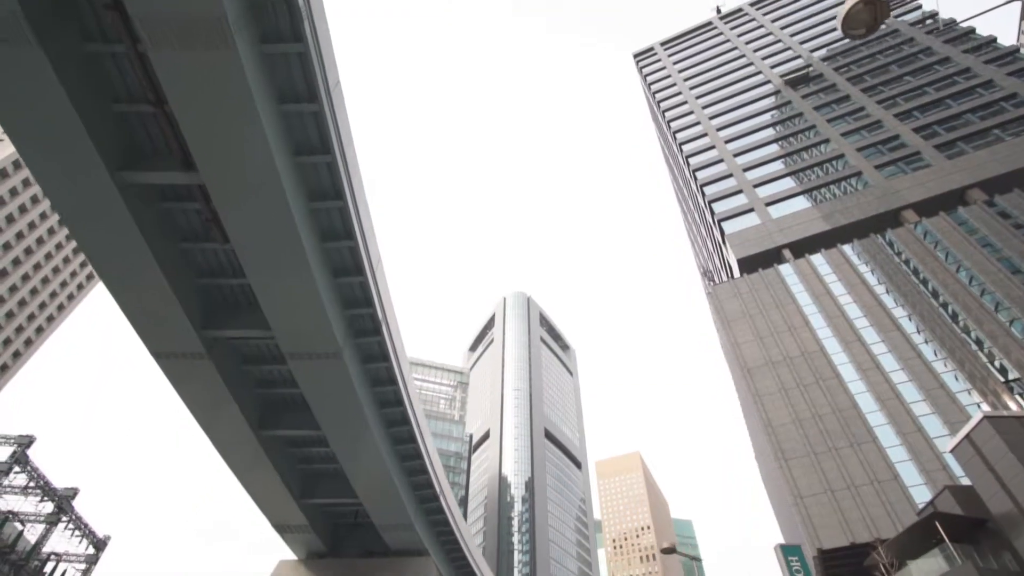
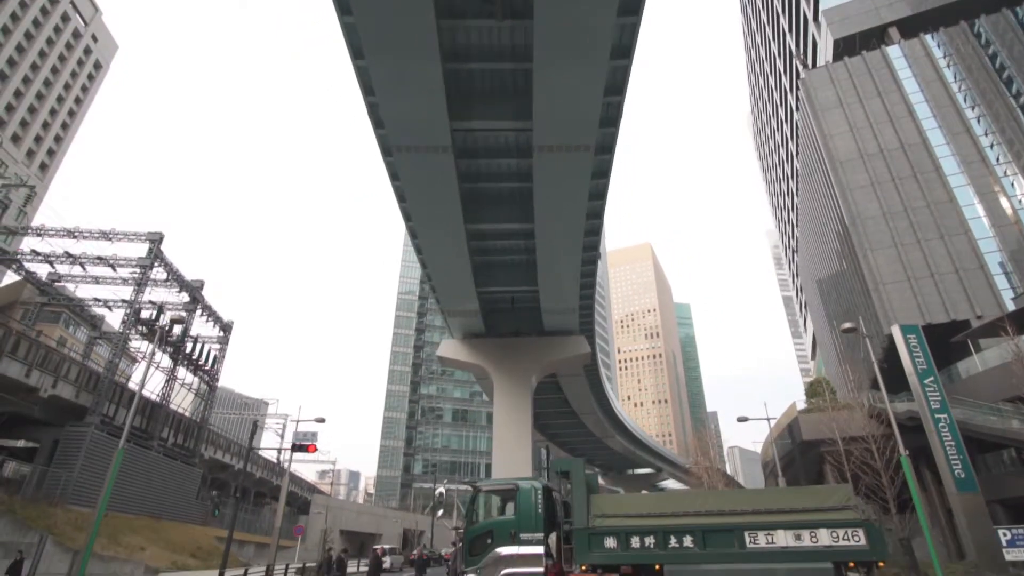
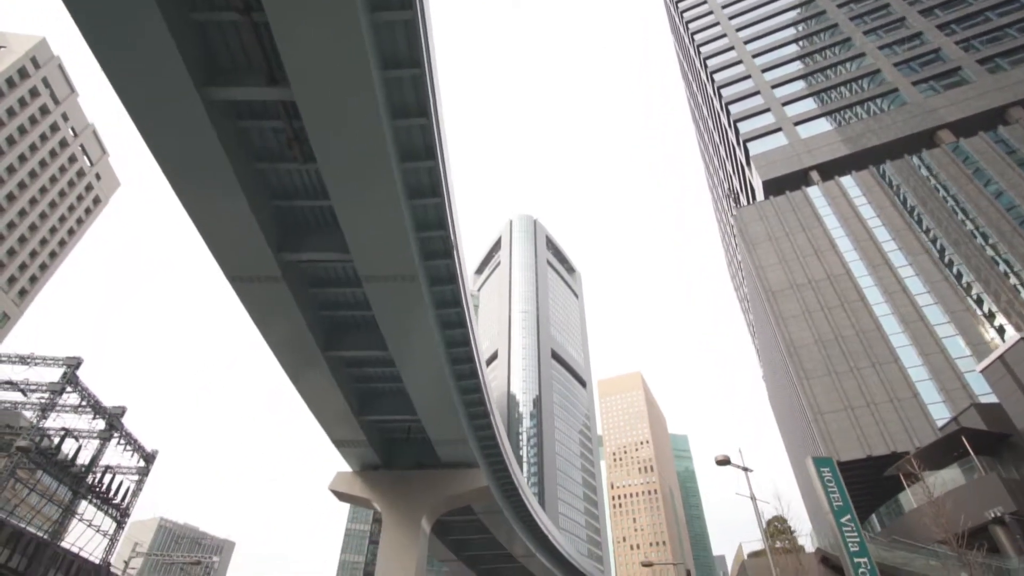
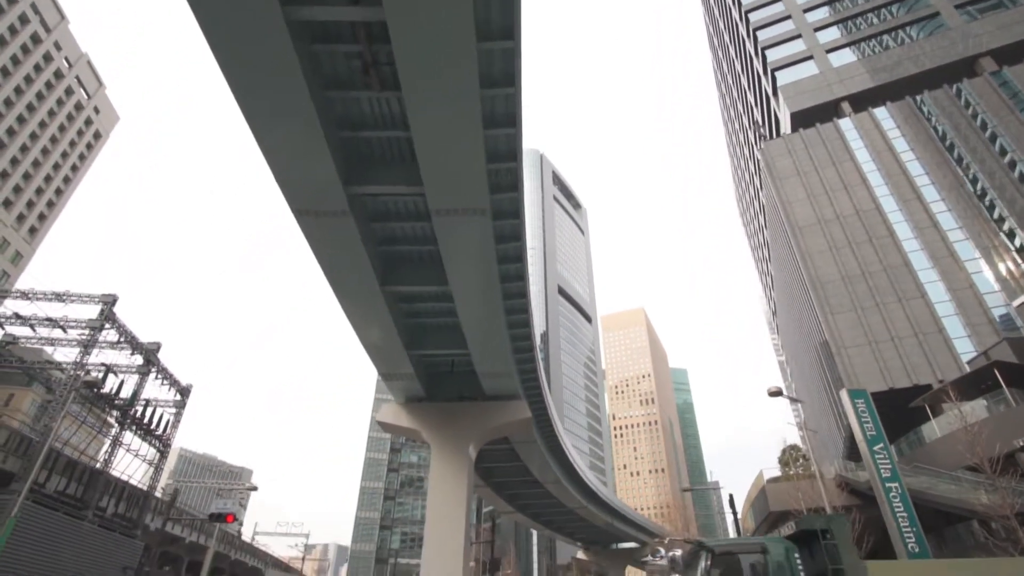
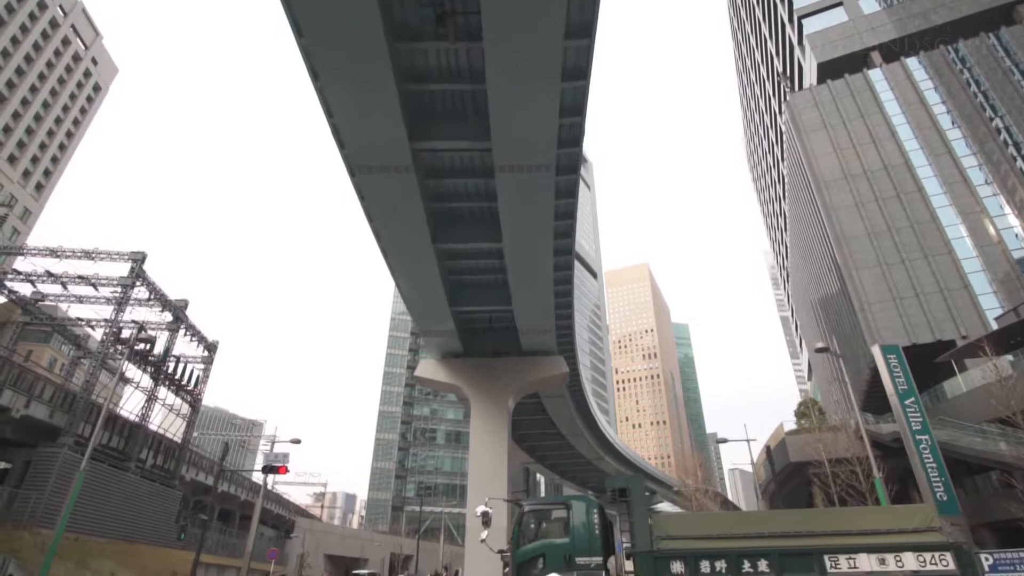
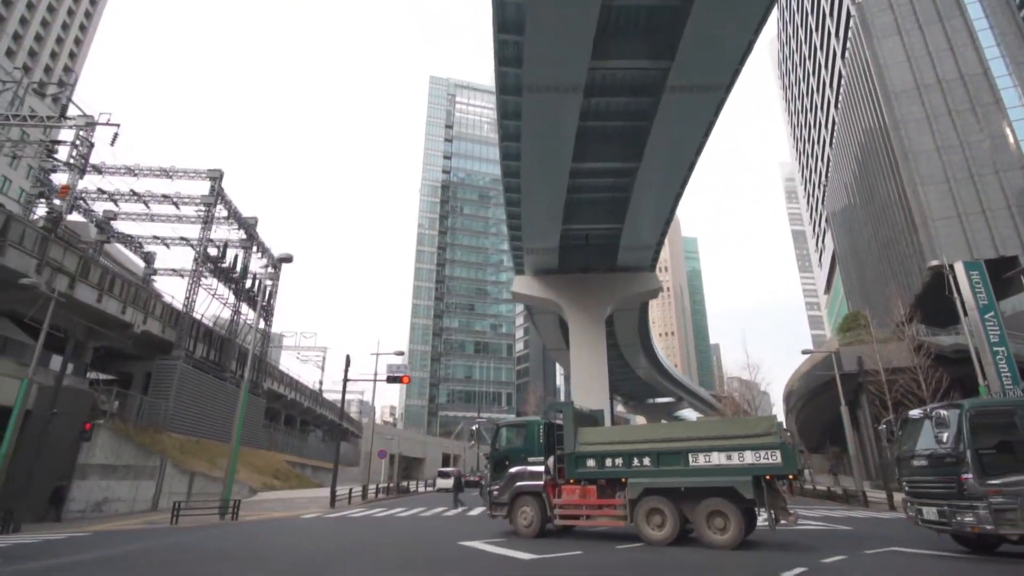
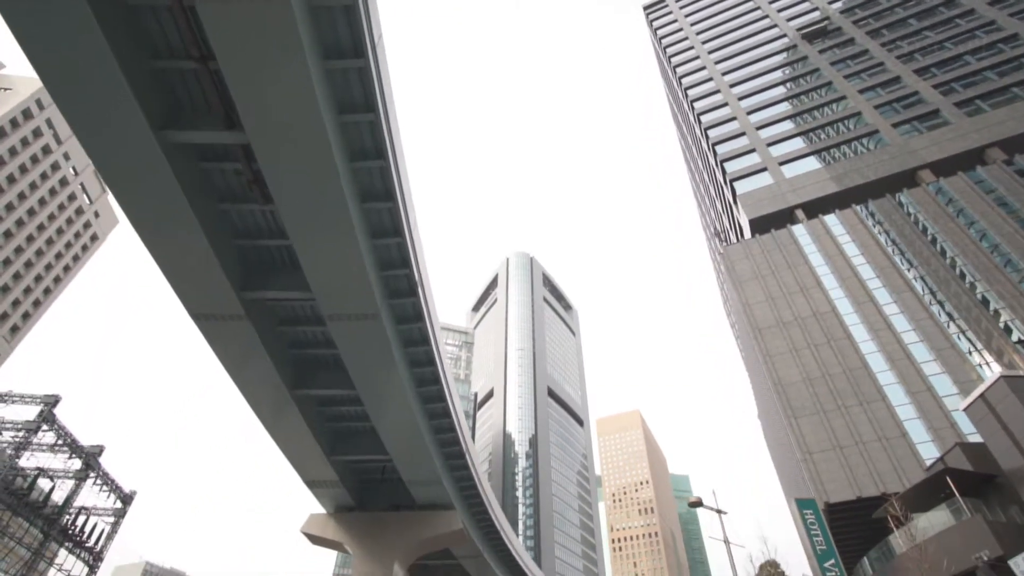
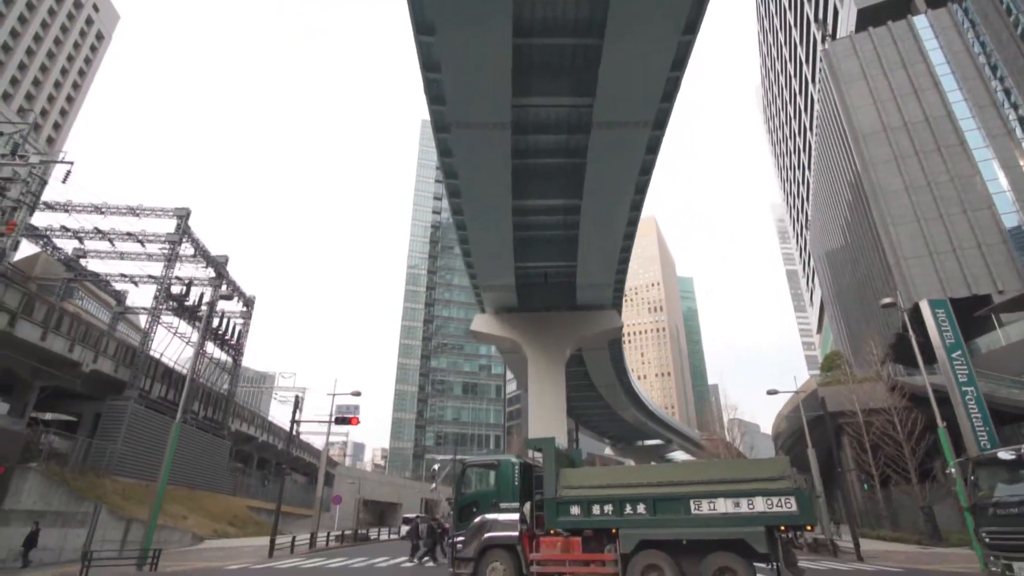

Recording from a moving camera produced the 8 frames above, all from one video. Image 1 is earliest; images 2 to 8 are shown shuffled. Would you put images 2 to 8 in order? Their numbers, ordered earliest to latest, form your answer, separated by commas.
7, 3, 4, 5, 2, 8, 6
